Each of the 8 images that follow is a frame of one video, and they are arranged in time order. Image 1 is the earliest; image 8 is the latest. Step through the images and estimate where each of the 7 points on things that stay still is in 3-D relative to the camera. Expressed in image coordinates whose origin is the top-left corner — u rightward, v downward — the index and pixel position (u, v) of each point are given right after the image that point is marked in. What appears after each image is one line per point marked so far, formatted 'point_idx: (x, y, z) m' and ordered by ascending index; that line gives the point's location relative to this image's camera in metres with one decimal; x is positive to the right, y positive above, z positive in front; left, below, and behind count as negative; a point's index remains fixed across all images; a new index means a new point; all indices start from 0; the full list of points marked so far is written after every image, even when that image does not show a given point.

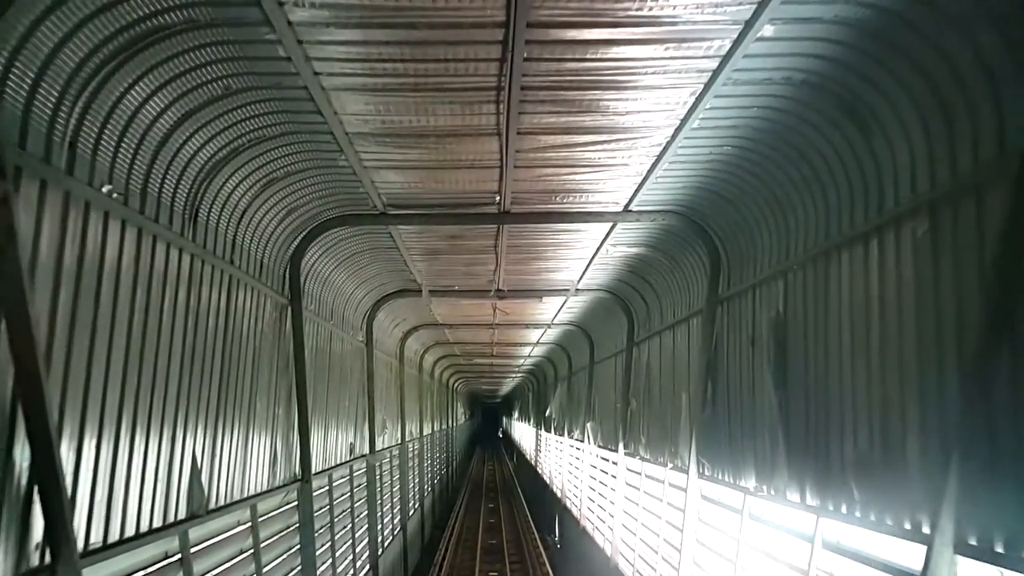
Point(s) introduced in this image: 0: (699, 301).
0: (+1.9, -0.1, +8.3) m
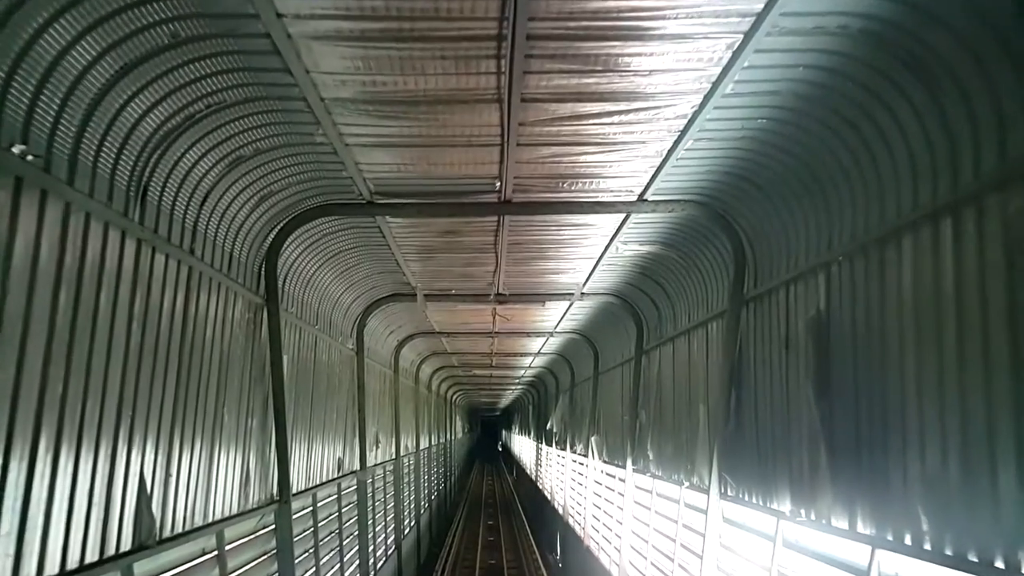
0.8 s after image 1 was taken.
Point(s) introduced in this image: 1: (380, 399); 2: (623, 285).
0: (+1.9, -0.1, +7.6) m
1: (-2.2, -1.9, +14.2) m
2: (+1.4, 0.0, +10.5) m
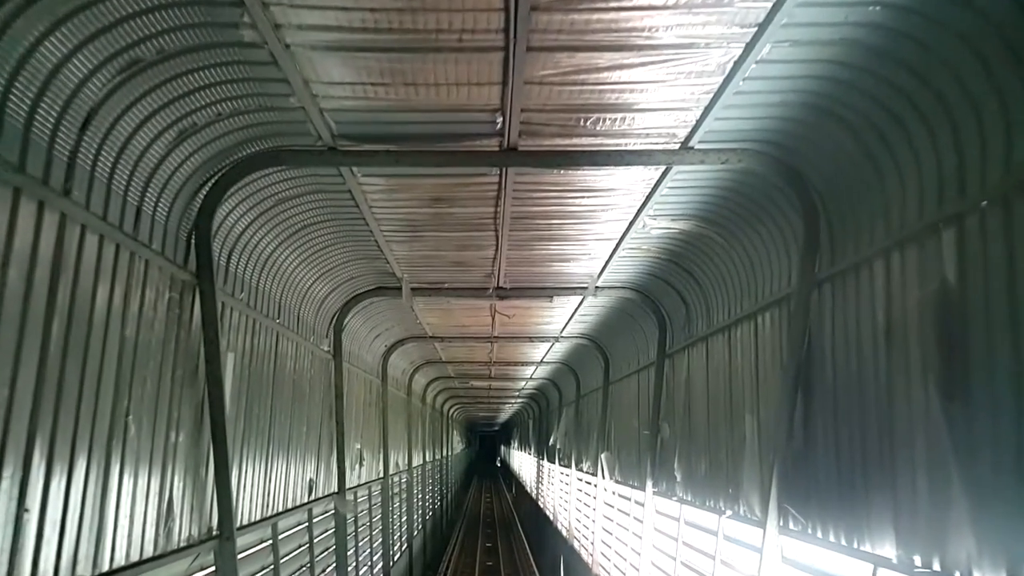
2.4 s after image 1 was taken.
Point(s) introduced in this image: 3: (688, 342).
0: (+1.9, 0.0, +6.0) m
1: (-2.2, -1.8, +12.7) m
2: (+1.4, +0.1, +9.0) m
3: (+1.8, -0.6, +8.7) m
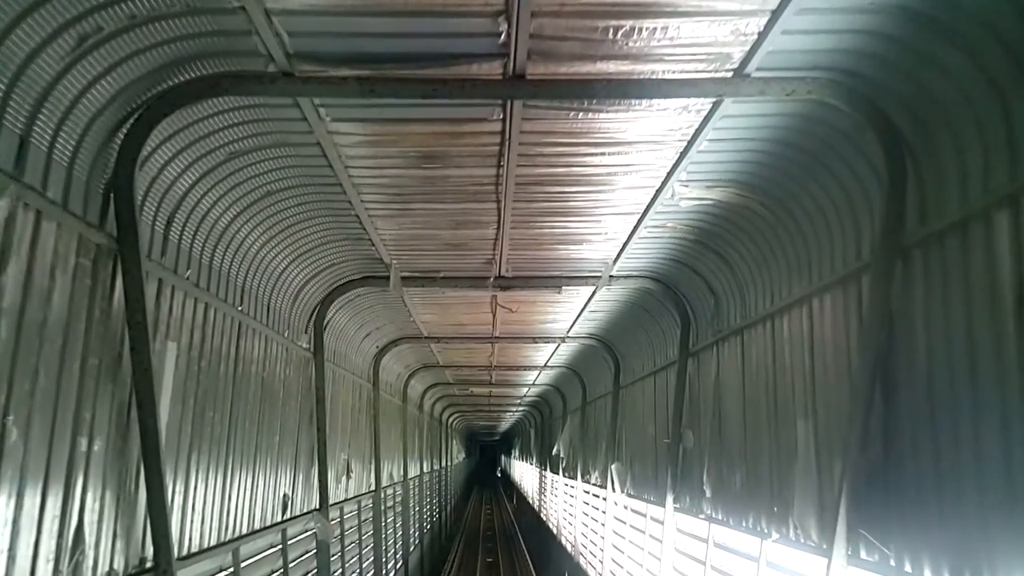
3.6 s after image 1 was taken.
0: (+2.0, +0.1, +4.9) m
1: (-2.1, -1.8, +11.5) m
2: (+1.5, +0.2, +7.9) m
3: (+1.8, -0.4, +7.6) m
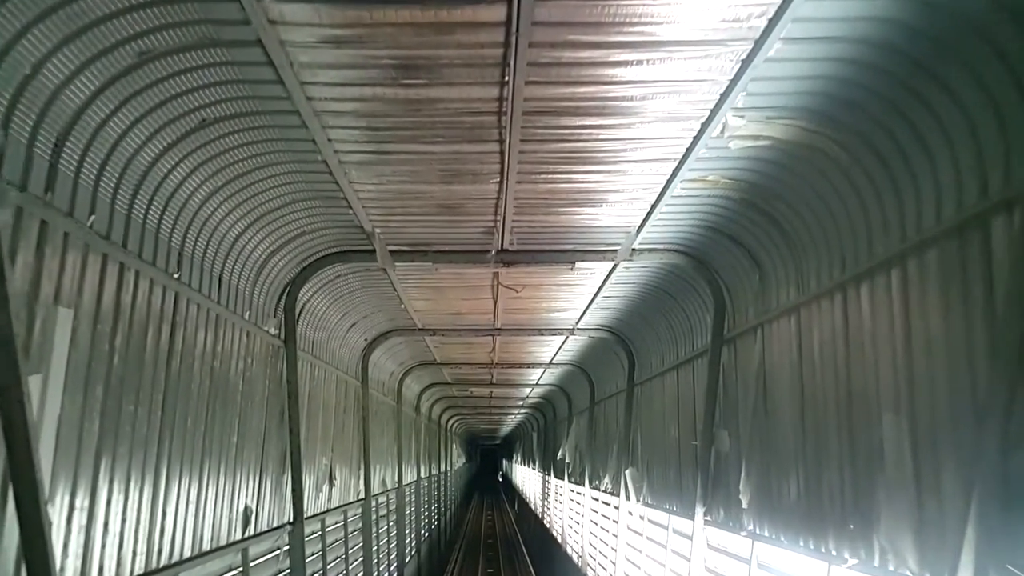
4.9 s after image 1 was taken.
0: (+2.0, +0.4, +3.7) m
1: (-2.1, -1.6, +10.3) m
2: (+1.5, +0.5, +6.6) m
3: (+1.9, -0.2, +6.3) m
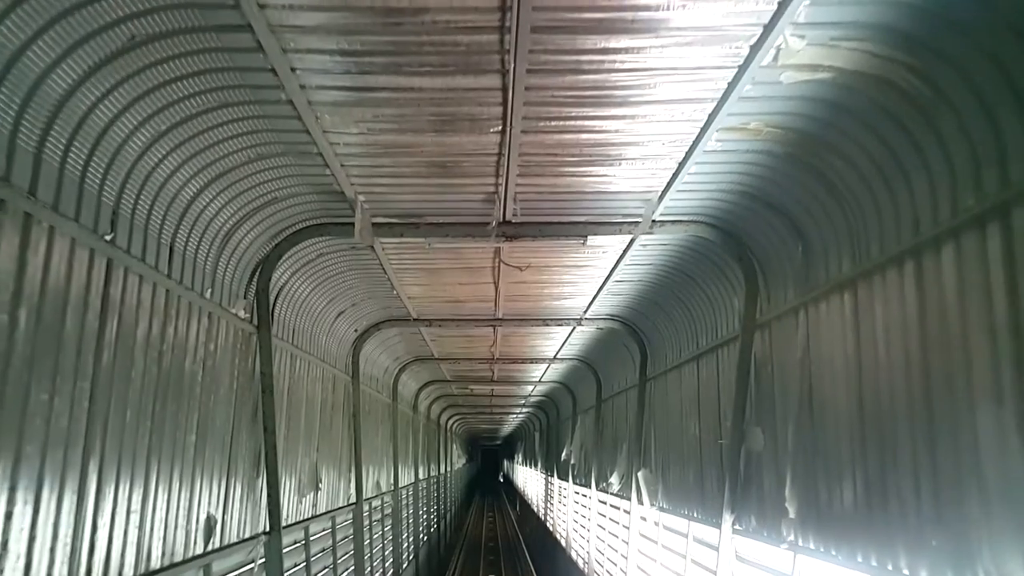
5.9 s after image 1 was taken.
0: (+2.0, +0.5, +2.8) m
1: (-2.1, -1.4, +9.4) m
2: (+1.5, +0.6, +5.8) m
3: (+1.9, -0.1, +5.5) m
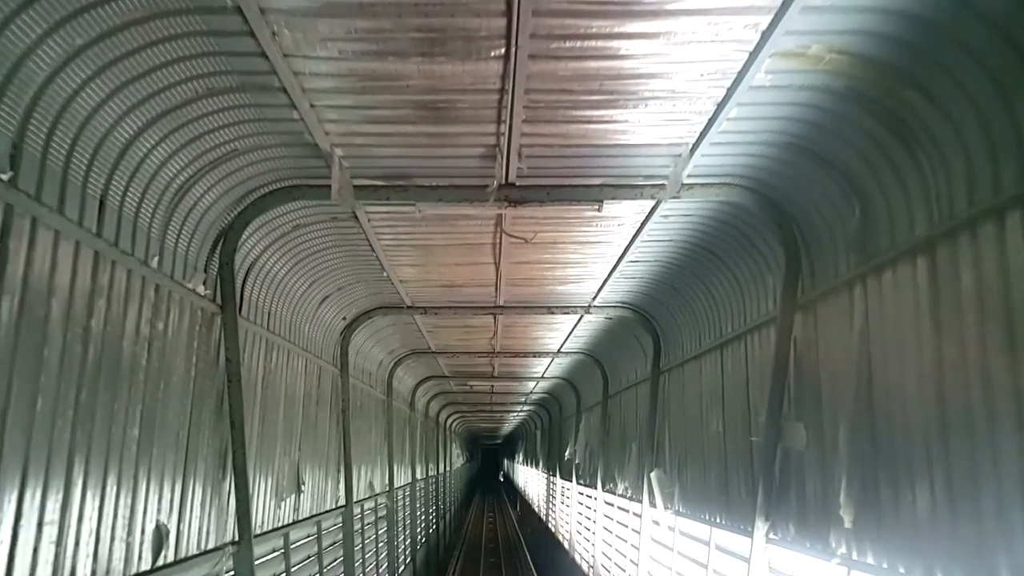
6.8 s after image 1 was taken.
0: (+2.0, +0.7, +2.0) m
1: (-2.0, -1.2, +8.6) m
2: (+1.5, +0.8, +4.9) m
3: (+1.9, +0.1, +4.6) m
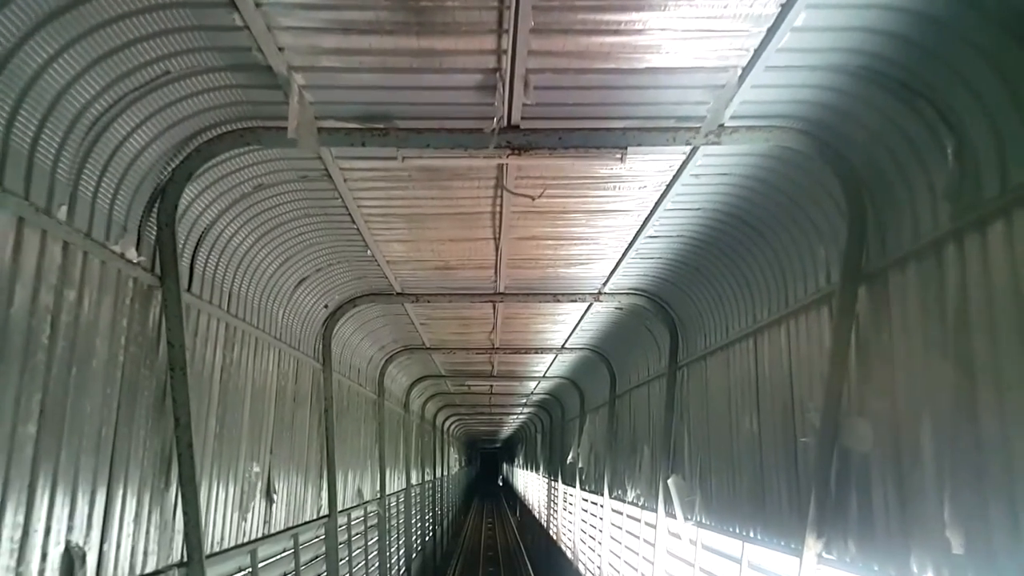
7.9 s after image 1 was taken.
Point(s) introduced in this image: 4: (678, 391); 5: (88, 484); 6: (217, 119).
0: (+2.1, +0.9, +1.0) m
1: (-2.0, -1.1, +7.6) m
2: (+1.6, +1.0, +3.9) m
3: (+1.9, +0.3, +3.7) m
4: (+1.7, -1.0, +8.8) m
5: (-1.9, -0.9, +3.9) m
6: (-1.5, +0.8, +4.3) m
